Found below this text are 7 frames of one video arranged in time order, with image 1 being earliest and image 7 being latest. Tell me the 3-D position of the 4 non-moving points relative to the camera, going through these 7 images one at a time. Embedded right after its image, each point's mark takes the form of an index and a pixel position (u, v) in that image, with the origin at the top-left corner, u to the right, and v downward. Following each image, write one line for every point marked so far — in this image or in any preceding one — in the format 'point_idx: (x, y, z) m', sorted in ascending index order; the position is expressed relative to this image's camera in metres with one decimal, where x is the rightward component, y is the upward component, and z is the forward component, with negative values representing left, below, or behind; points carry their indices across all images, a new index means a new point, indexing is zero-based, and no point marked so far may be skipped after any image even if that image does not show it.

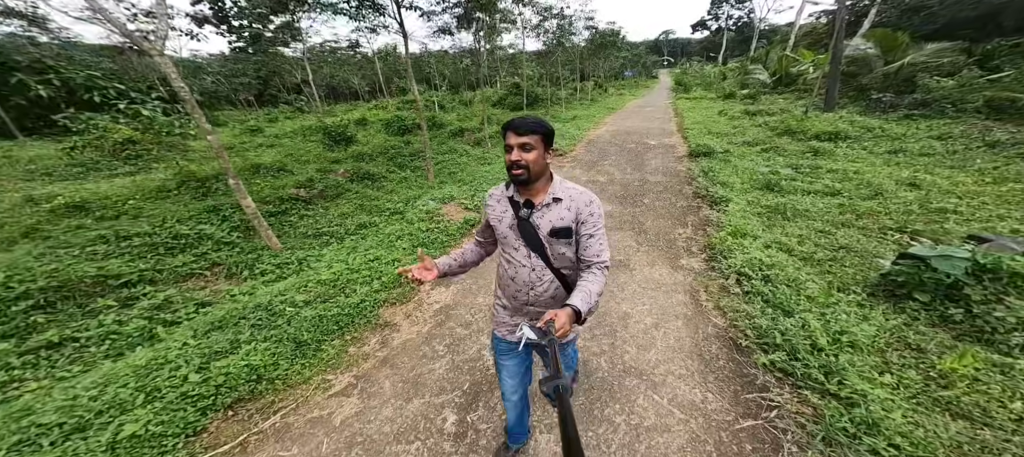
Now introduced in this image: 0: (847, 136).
0: (+8.2, +2.3, +7.7) m
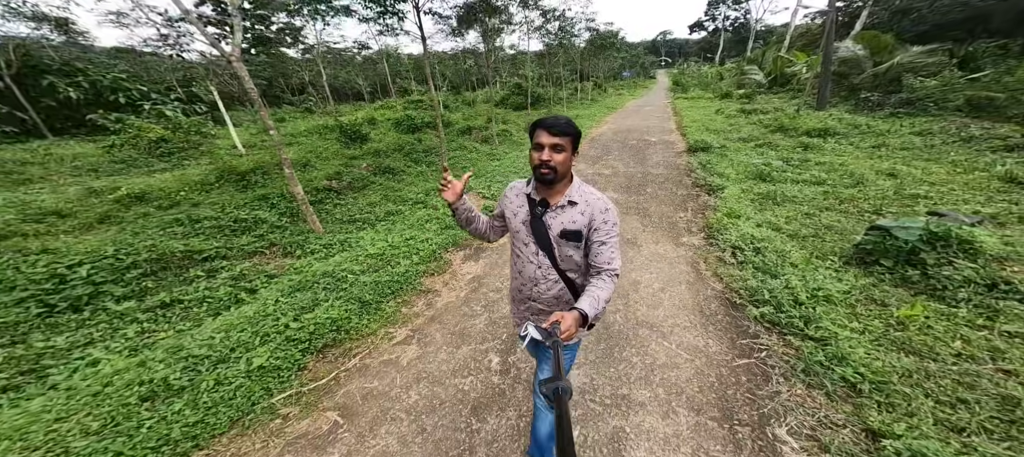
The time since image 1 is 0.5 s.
0: (+8.5, +2.5, +8.2) m
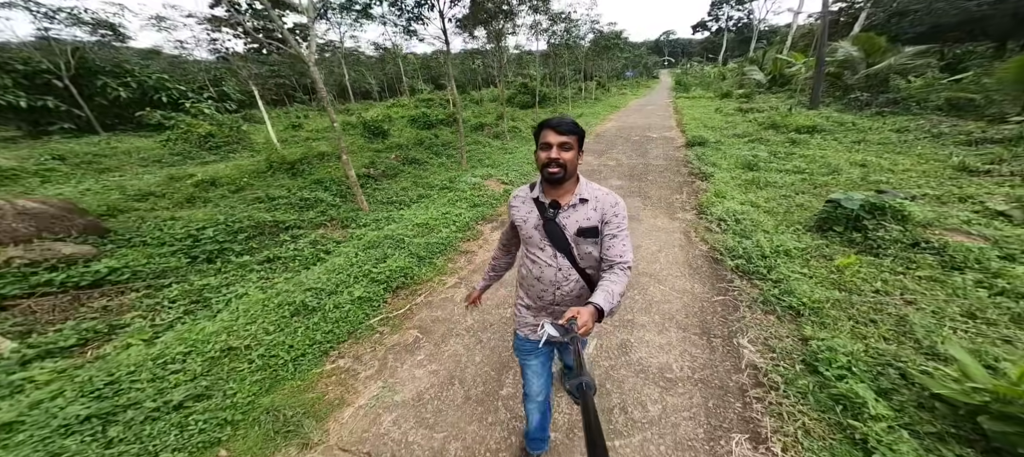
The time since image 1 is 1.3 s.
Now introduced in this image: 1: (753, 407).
0: (+8.9, +2.8, +8.9) m
1: (+1.7, -1.2, +2.1) m
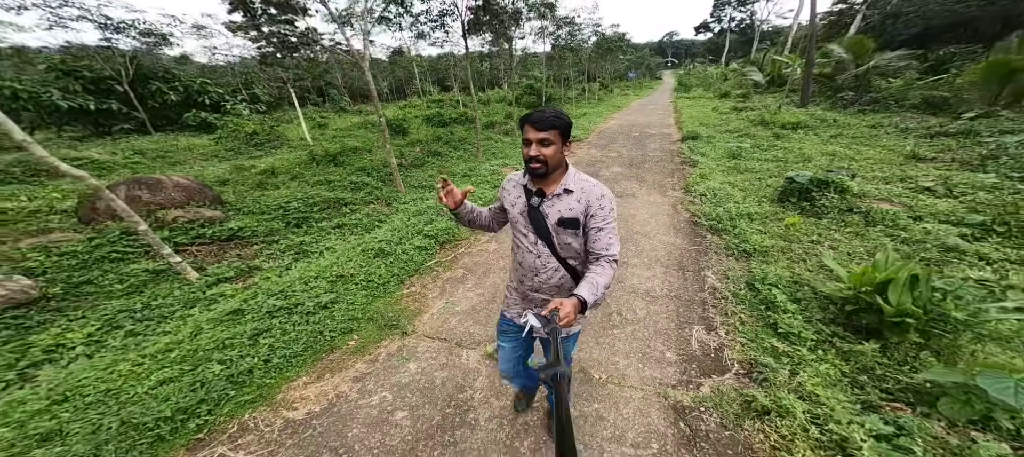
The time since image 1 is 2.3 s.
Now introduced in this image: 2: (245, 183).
0: (+9.2, +3.2, +9.8) m
1: (+2.0, -0.8, +3.1) m
2: (-5.3, +1.0, +6.3) m
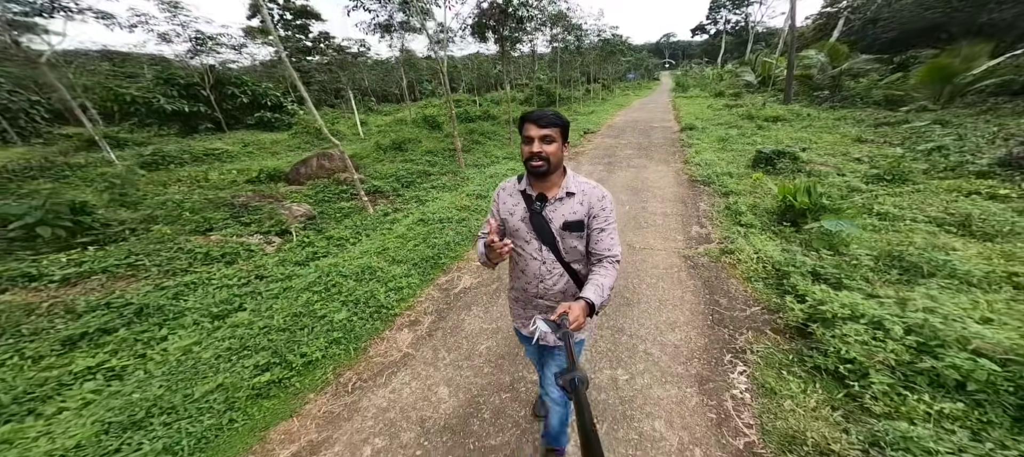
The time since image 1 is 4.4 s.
0: (+10.3, +4.2, +11.9) m
1: (+3.2, +0.2, +5.1) m
2: (-4.2, +1.8, +8.3) m
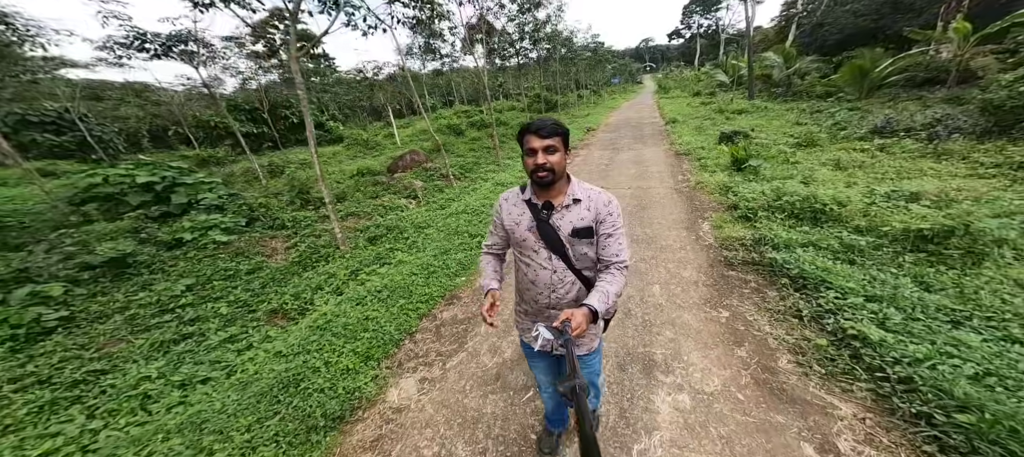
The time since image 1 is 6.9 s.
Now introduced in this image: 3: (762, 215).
0: (+11.2, +5.7, +14.9) m
1: (+4.4, +1.4, +7.9) m
2: (-3.1, +2.5, +10.9) m
3: (+4.0, +0.2, +5.0) m
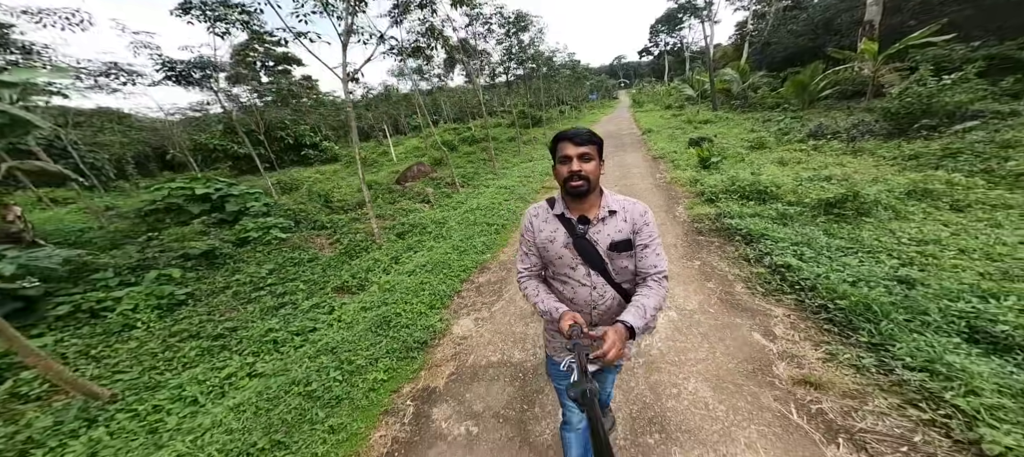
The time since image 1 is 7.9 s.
0: (+10.7, +5.9, +16.8) m
1: (+4.5, +1.7, +9.3) m
2: (-3.2, +2.3, +12.0) m
3: (+4.2, +0.6, +6.3) m
